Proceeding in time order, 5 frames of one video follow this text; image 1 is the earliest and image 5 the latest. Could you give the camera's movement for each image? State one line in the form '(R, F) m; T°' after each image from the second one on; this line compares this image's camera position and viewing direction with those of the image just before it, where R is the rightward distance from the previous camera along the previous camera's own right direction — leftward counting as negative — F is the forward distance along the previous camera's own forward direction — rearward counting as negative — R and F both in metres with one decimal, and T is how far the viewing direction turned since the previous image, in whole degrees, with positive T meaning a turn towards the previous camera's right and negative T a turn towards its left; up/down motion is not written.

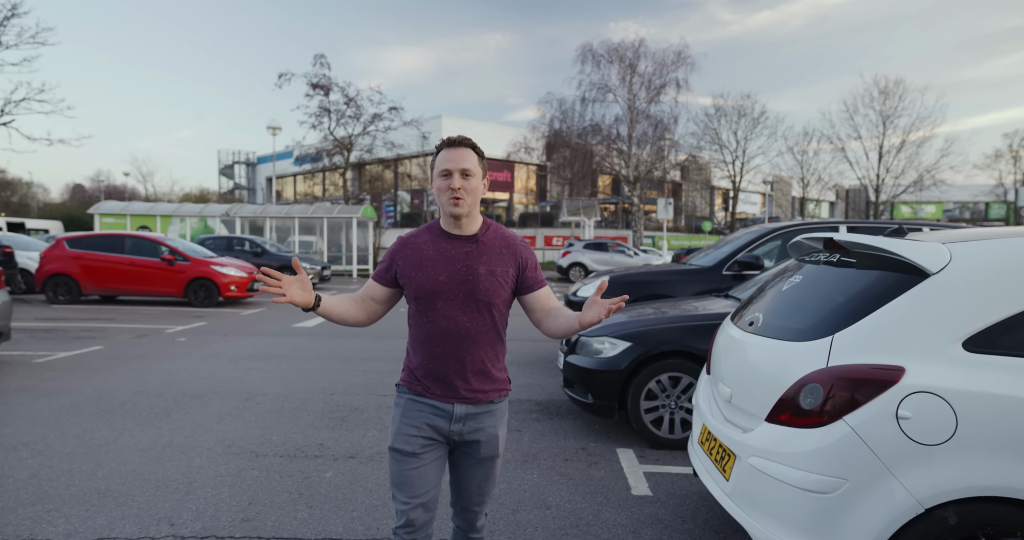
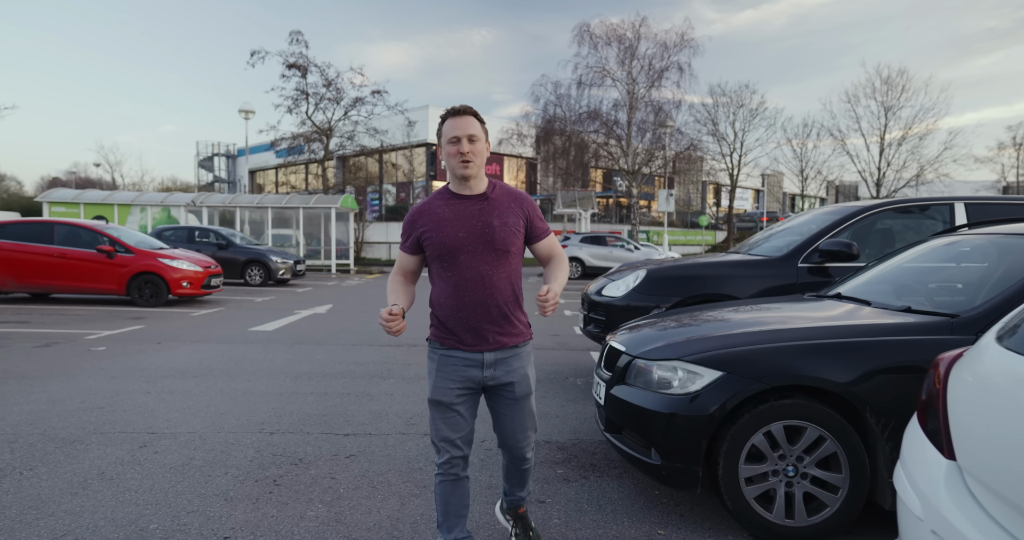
(-0.2, +1.4) m; +1°
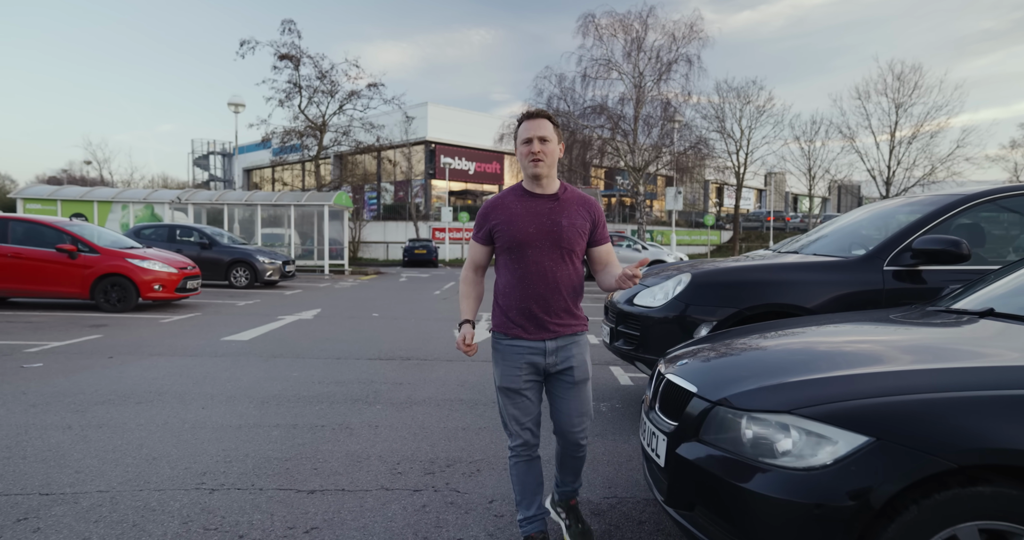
(-0.1, +0.9) m; 0°
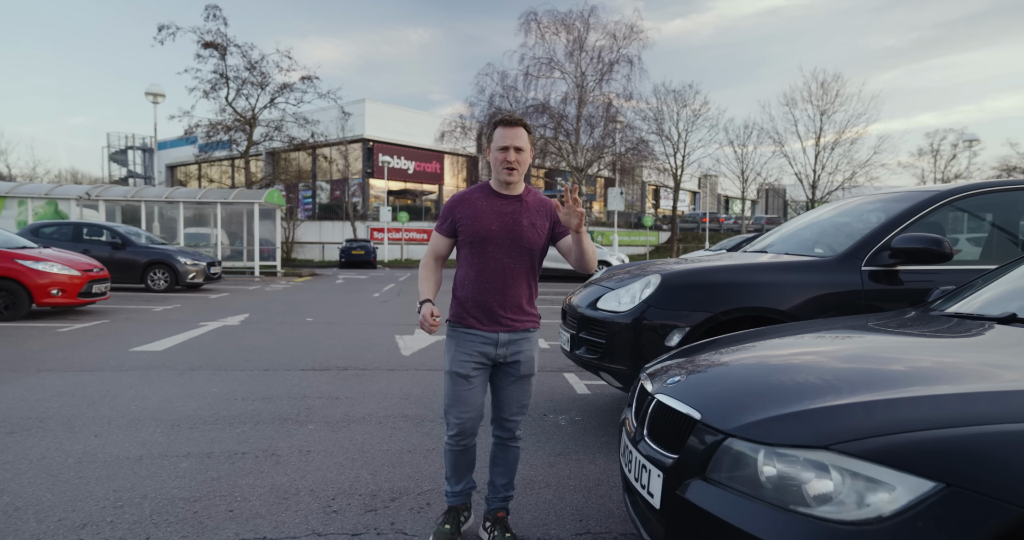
(-0.1, +0.4) m; +6°
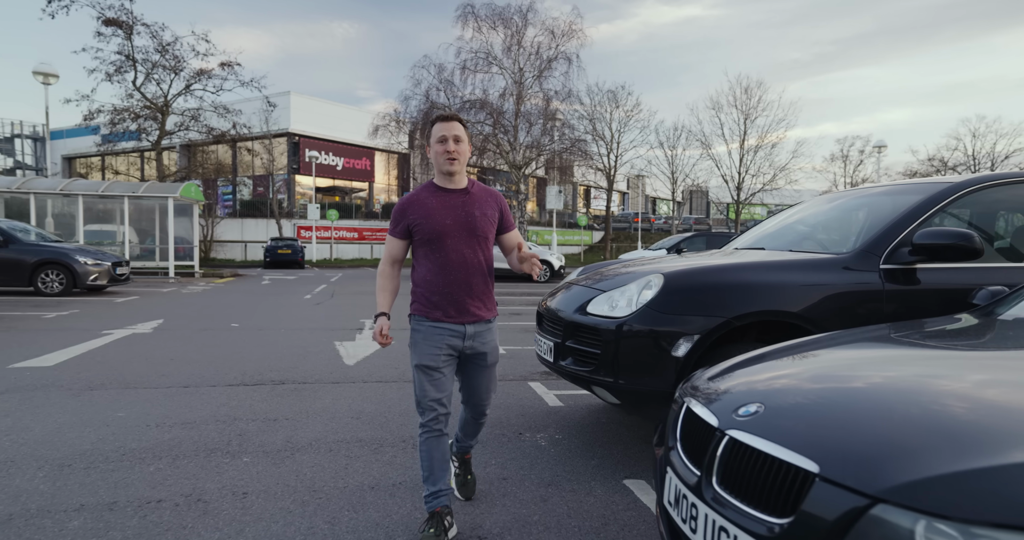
(-0.3, +0.5) m; +7°
